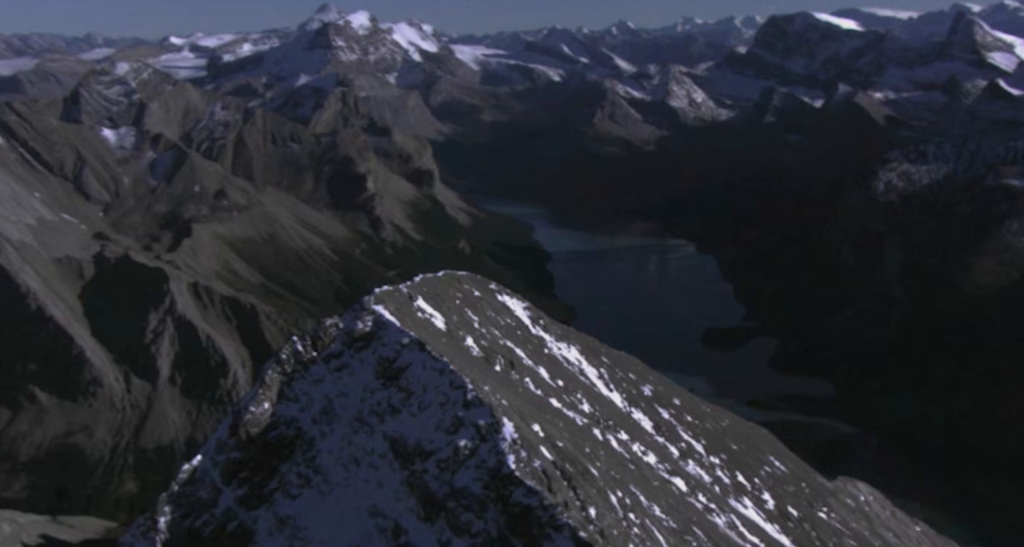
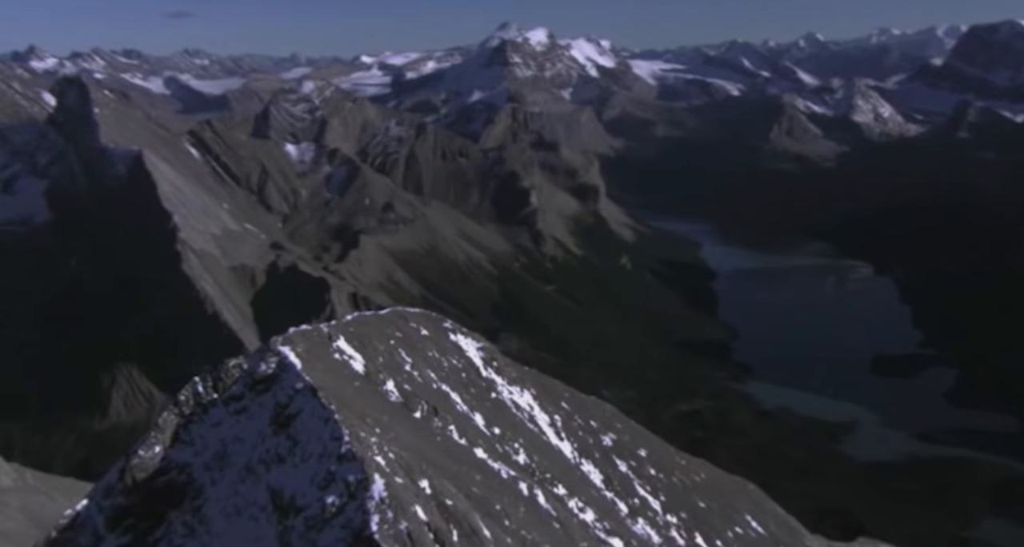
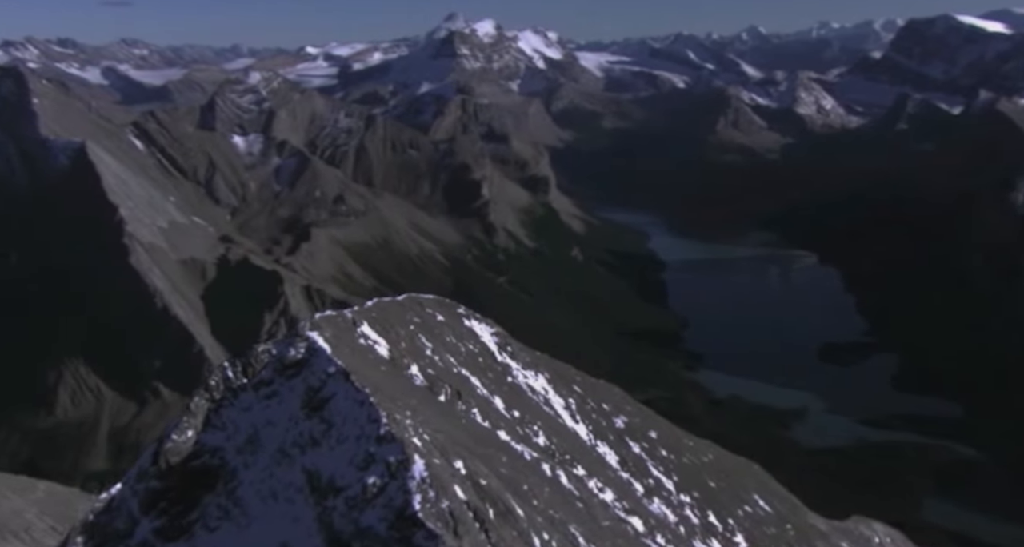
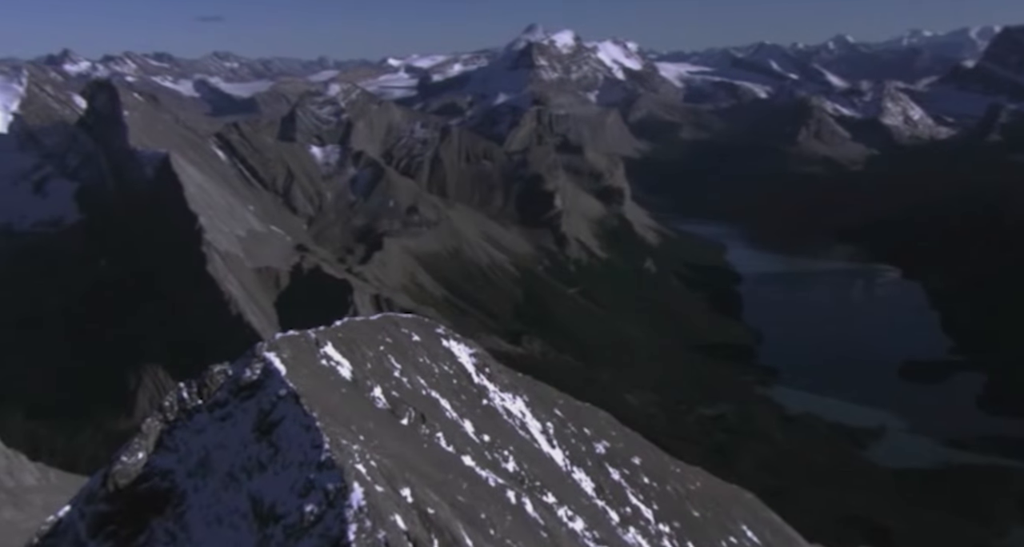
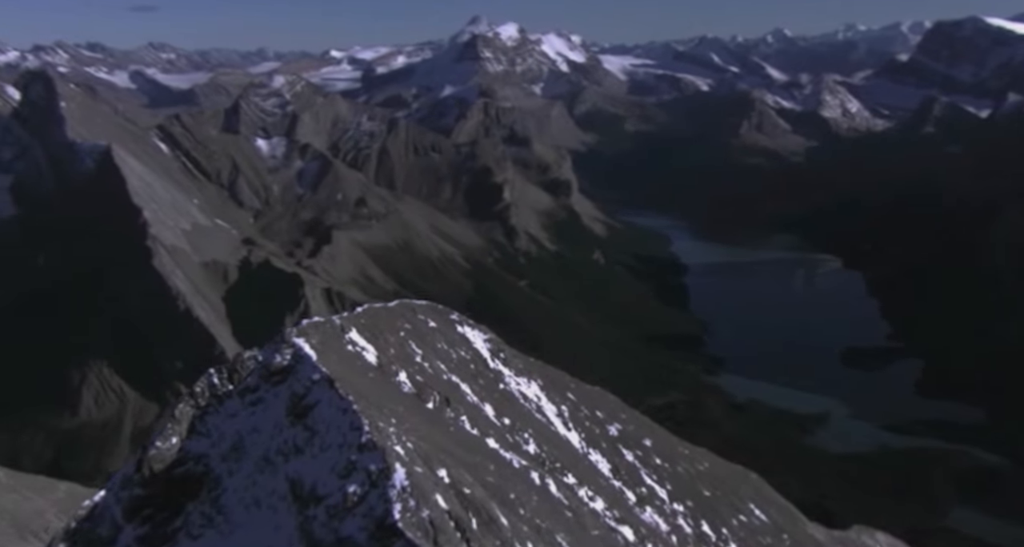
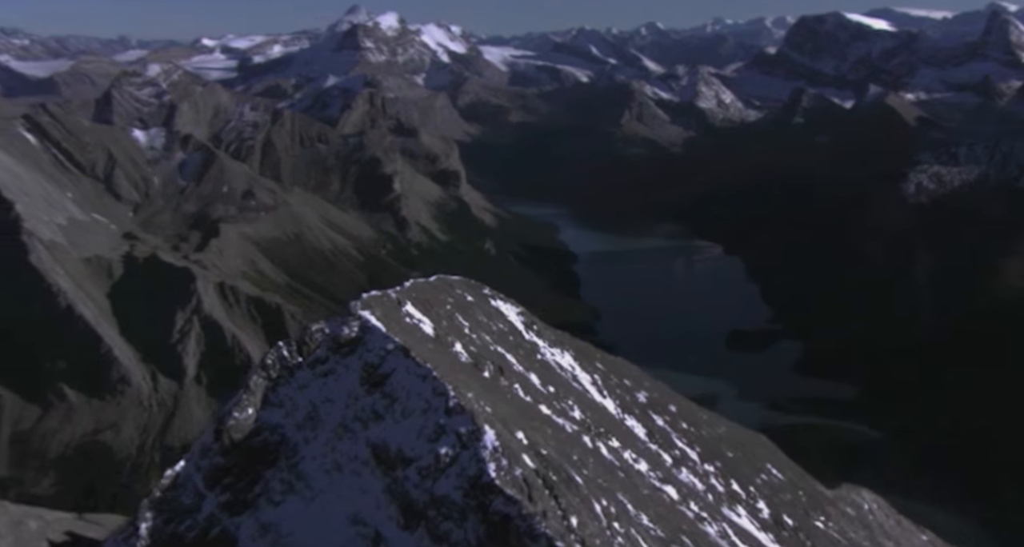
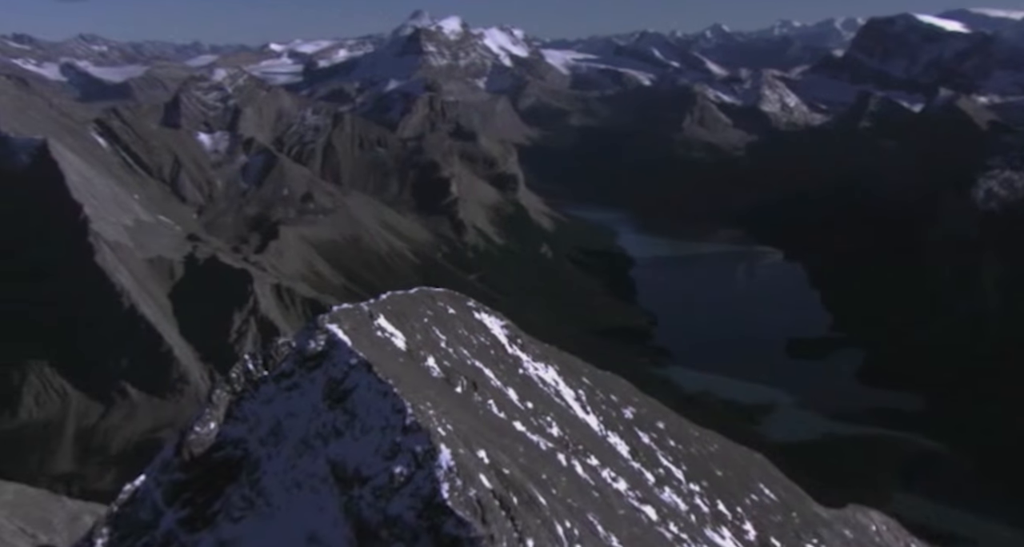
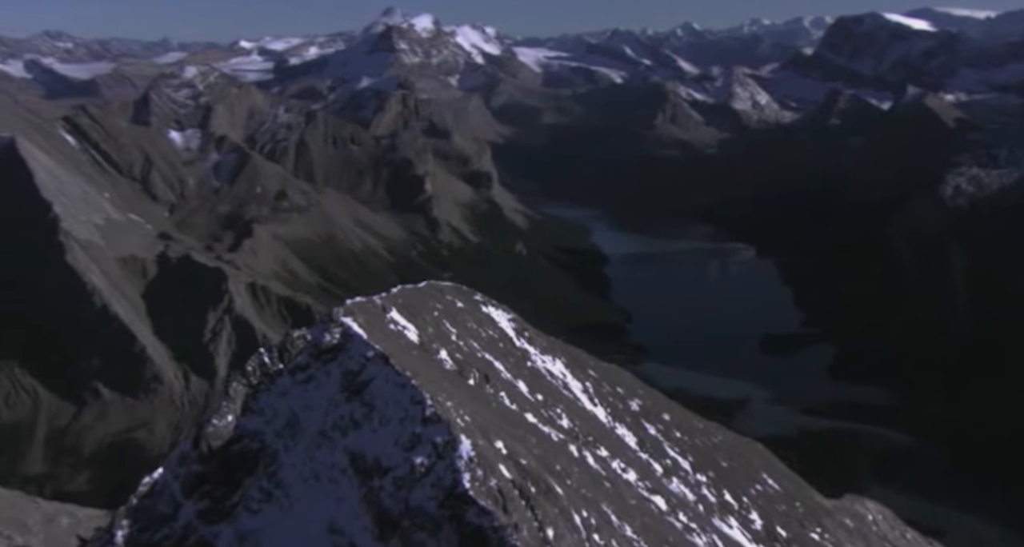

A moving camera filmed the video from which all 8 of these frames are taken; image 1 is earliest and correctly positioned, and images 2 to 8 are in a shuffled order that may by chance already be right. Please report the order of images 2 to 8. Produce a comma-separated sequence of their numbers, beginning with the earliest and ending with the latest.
6, 8, 7, 3, 5, 2, 4
